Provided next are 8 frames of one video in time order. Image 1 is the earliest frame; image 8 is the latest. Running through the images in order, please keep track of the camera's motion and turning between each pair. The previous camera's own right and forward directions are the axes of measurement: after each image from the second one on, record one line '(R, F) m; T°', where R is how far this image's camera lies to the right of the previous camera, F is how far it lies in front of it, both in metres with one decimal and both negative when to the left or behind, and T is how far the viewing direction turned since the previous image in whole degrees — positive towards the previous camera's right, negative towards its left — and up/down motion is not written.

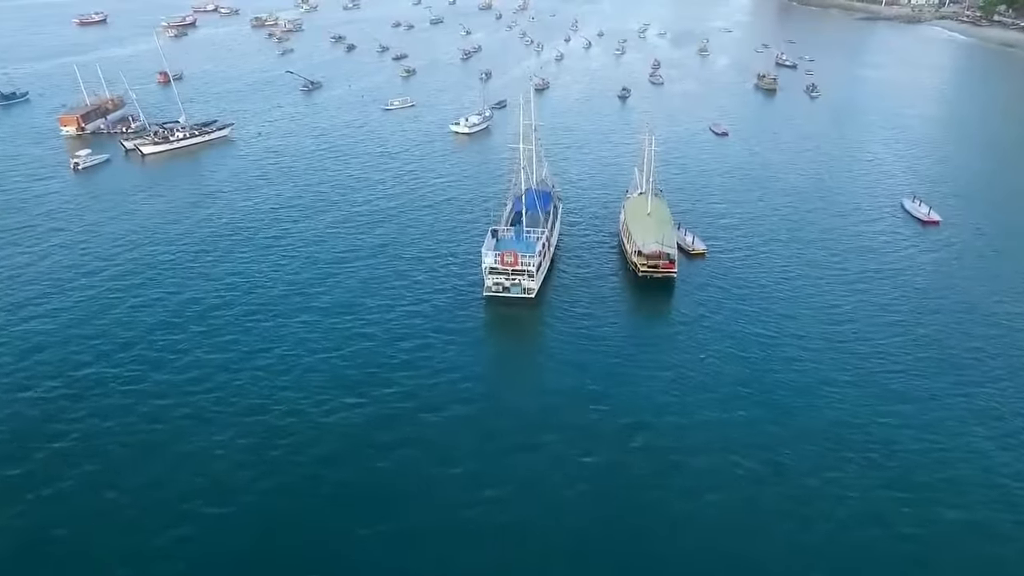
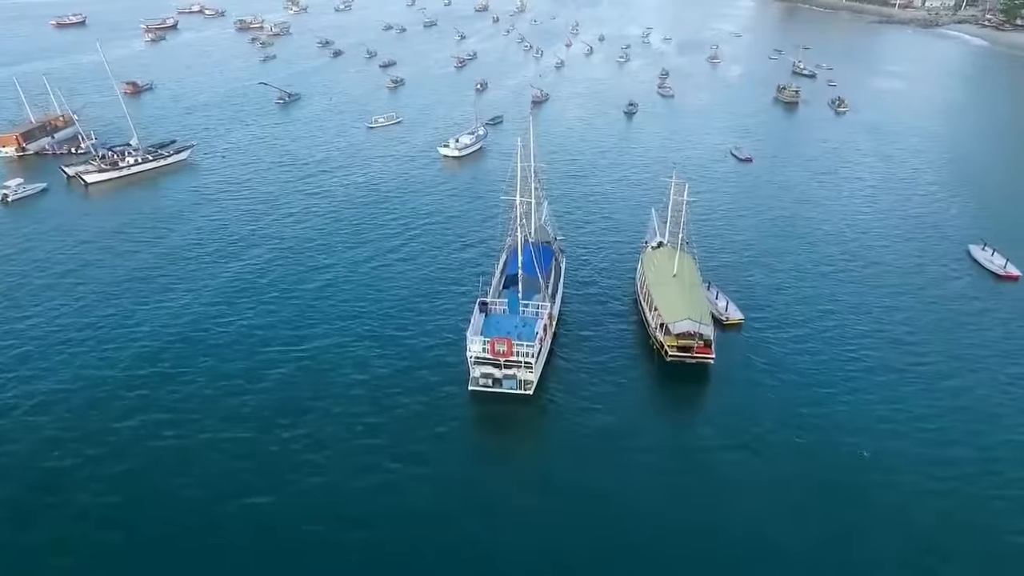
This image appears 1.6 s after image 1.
(+0.4, +20.3) m; 0°
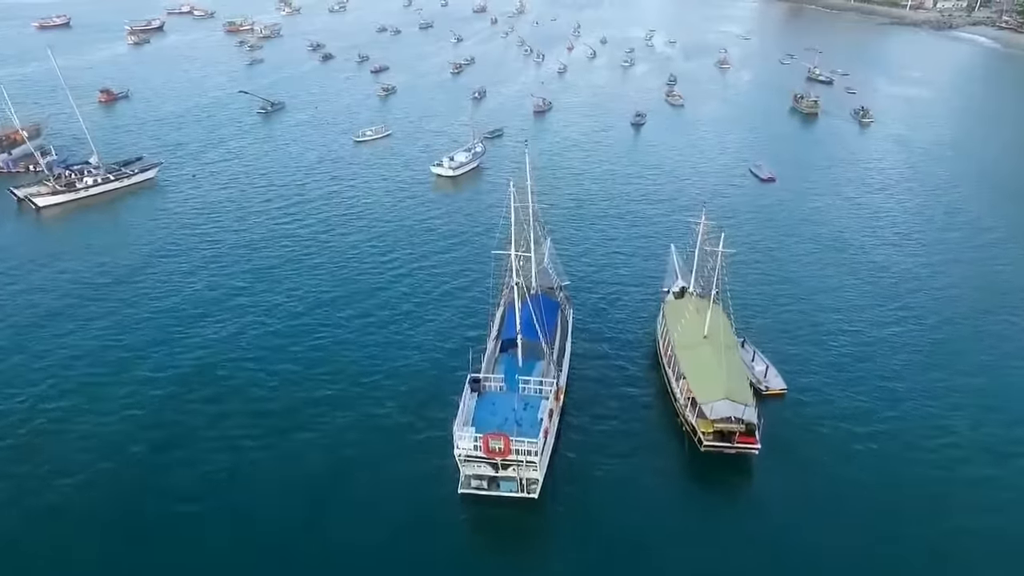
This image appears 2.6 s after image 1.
(0.0, +14.4) m; 0°
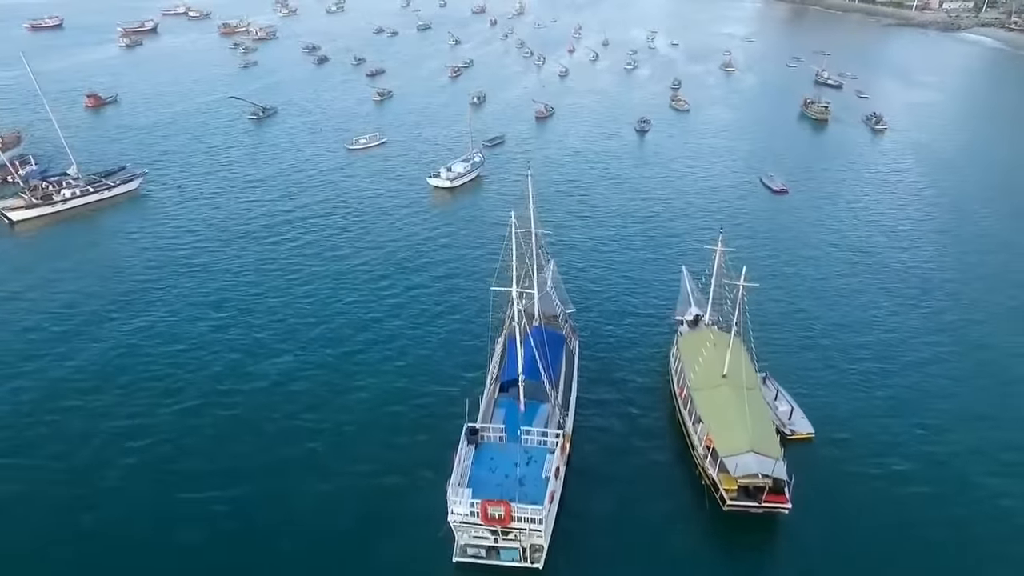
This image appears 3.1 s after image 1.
(-0.1, +6.7) m; 0°
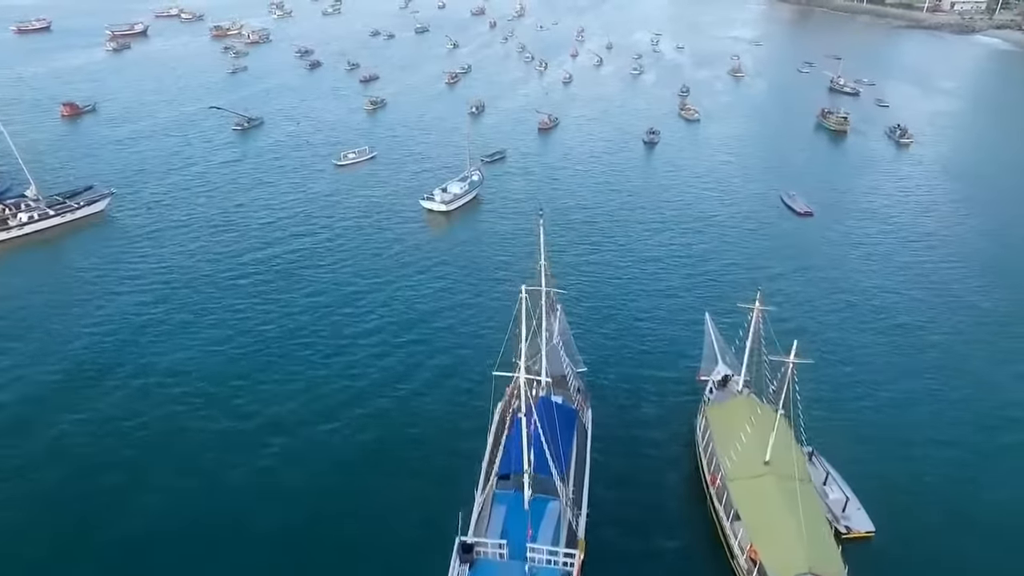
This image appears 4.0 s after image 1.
(-0.1, +11.2) m; 0°
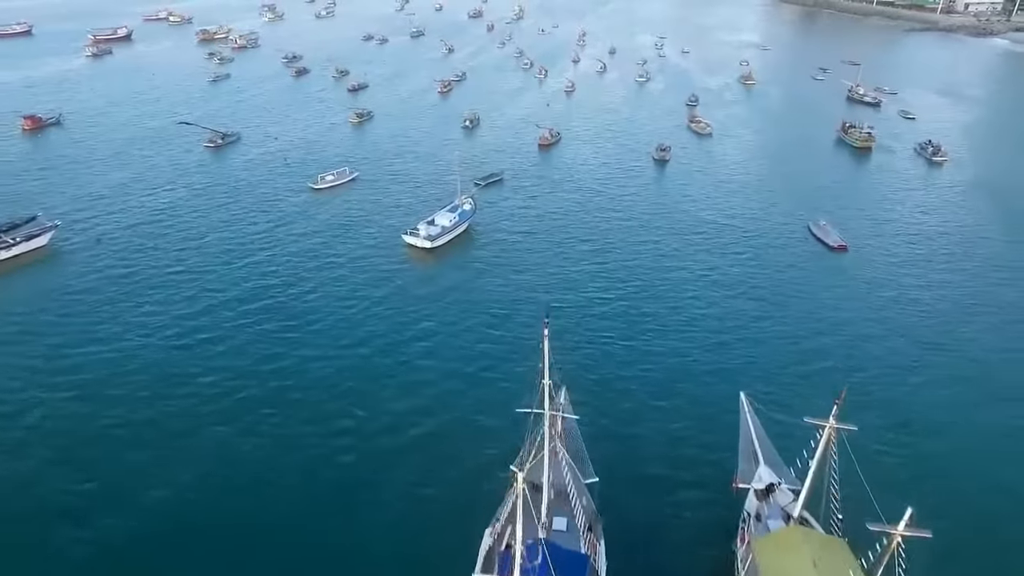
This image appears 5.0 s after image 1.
(+0.5, +14.7) m; 0°
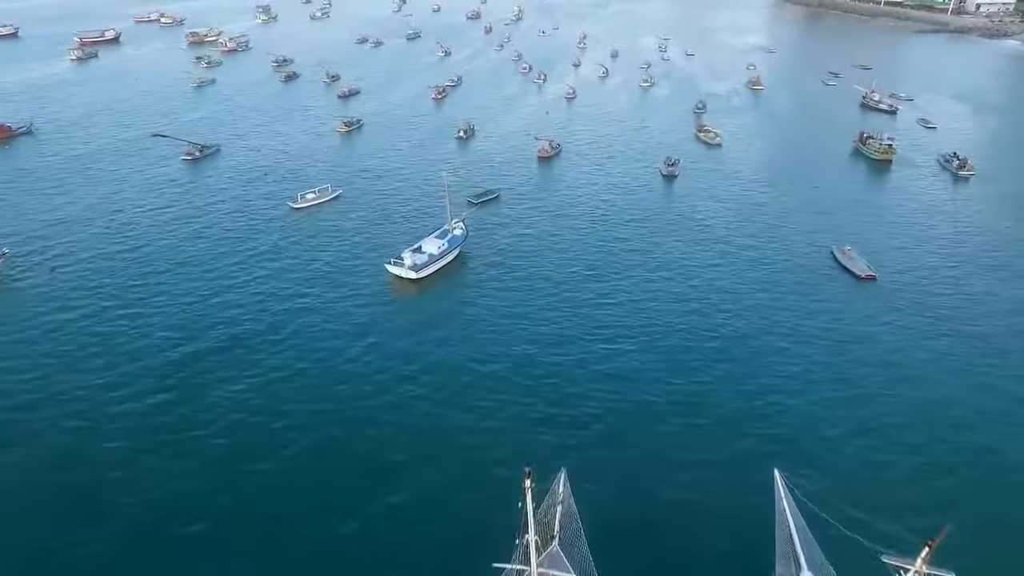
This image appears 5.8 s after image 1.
(+0.5, +10.6) m; 0°
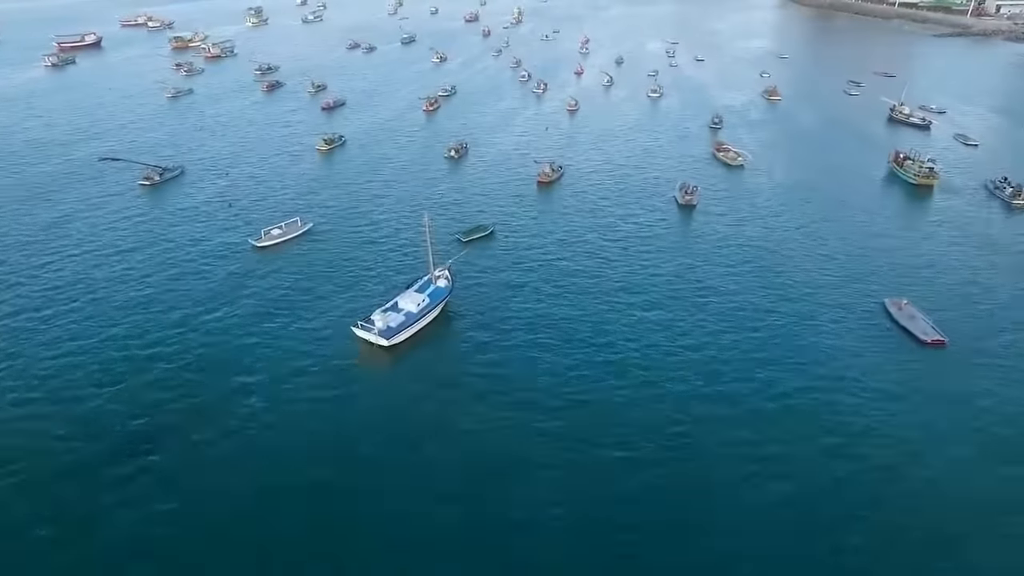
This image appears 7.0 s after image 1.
(+0.7, +16.8) m; 0°
